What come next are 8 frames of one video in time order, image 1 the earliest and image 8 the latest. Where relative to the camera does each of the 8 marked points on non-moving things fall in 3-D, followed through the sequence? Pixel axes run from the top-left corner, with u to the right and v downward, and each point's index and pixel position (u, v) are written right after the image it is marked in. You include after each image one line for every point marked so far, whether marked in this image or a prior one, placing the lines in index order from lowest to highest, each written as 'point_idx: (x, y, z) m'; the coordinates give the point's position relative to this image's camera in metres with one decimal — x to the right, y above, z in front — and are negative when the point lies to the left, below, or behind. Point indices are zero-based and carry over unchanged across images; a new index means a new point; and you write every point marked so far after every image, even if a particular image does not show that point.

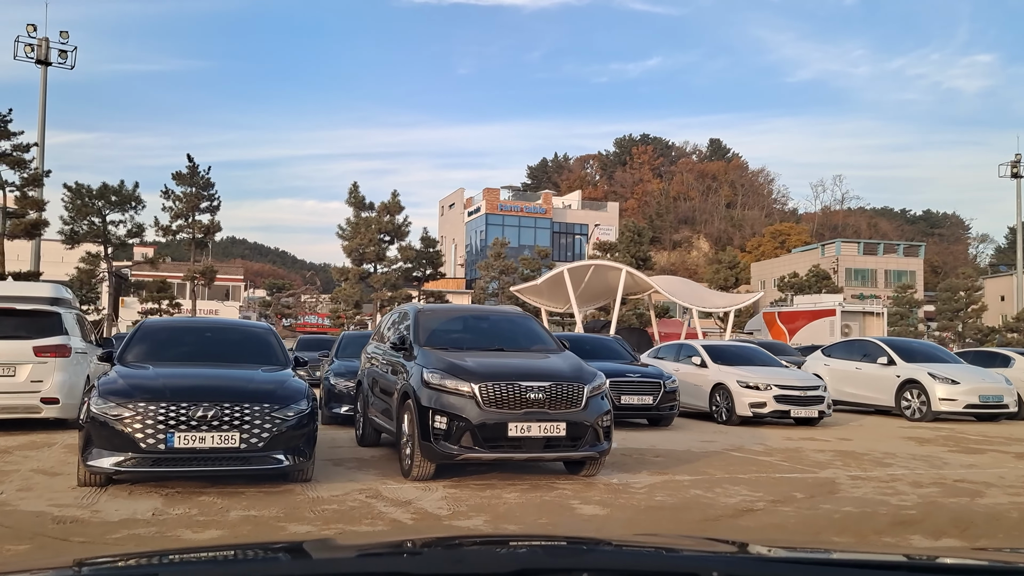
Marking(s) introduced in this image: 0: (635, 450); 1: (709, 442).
0: (+1.4, -1.8, +9.7) m
1: (+2.5, -2.0, +10.9) m
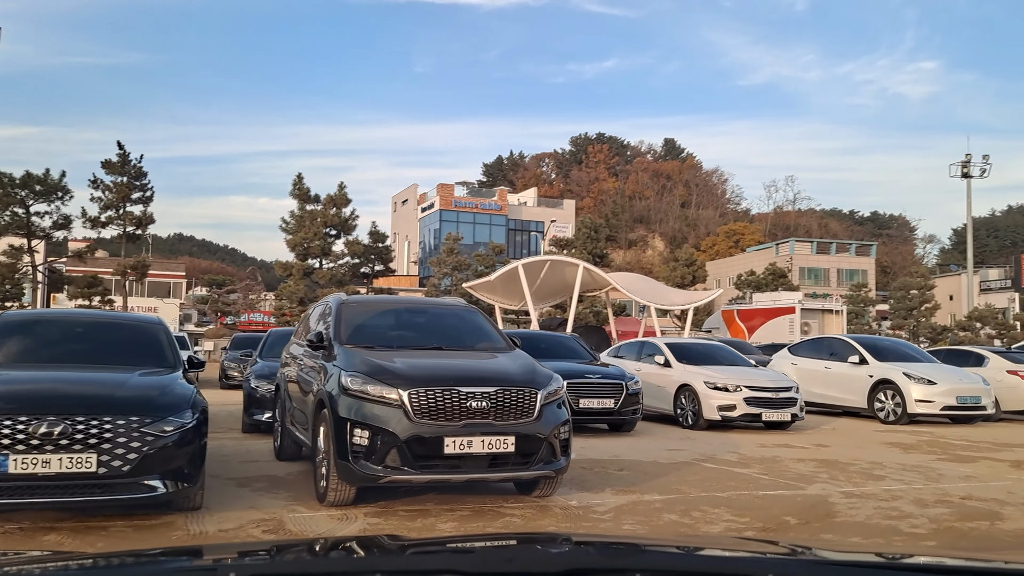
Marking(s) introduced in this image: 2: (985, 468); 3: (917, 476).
0: (+0.8, -1.7, +8.6) m
1: (+1.9, -1.9, +9.7) m
2: (+4.9, -1.9, +8.8) m
3: (+3.9, -1.8, +8.3) m
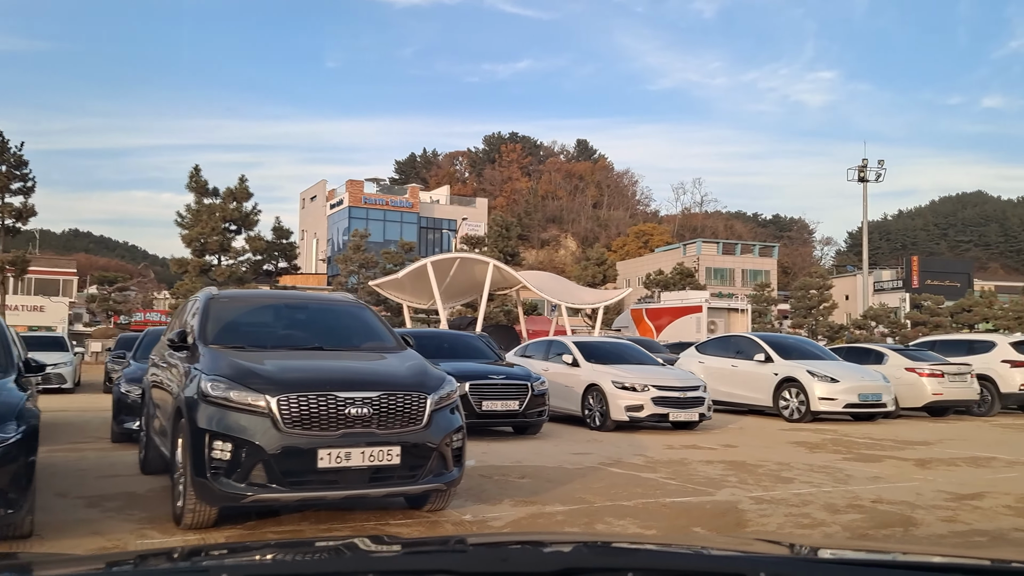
0: (-0.1, -1.7, +8.0) m
1: (+0.8, -1.8, +9.3) m
2: (+3.9, -1.9, +8.7) m
3: (+3.0, -1.8, +8.1) m
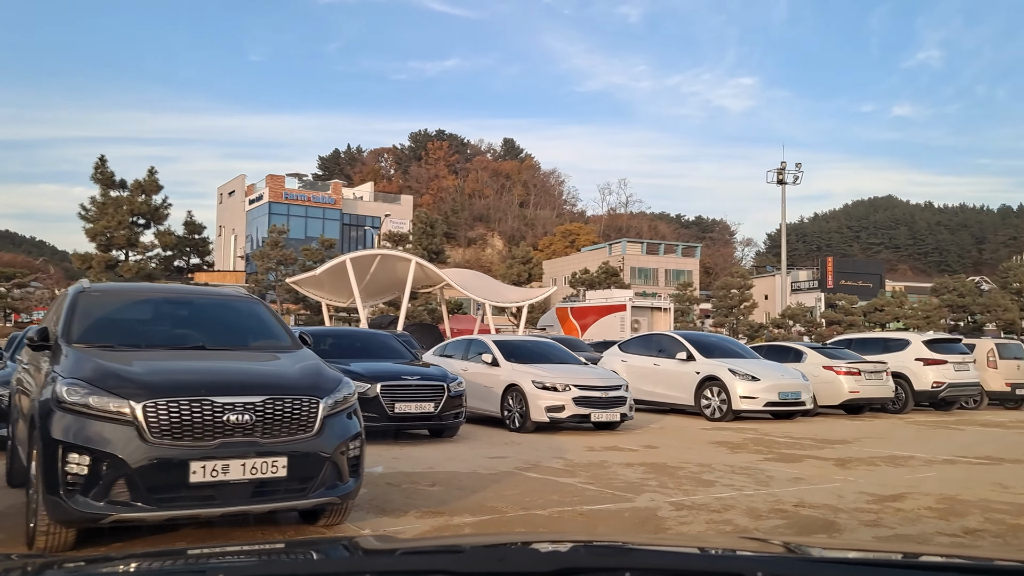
0: (-0.9, -1.7, +7.5) m
1: (-0.1, -1.8, +8.9) m
2: (+3.0, -1.8, +8.5) m
3: (+2.2, -1.8, +7.9) m
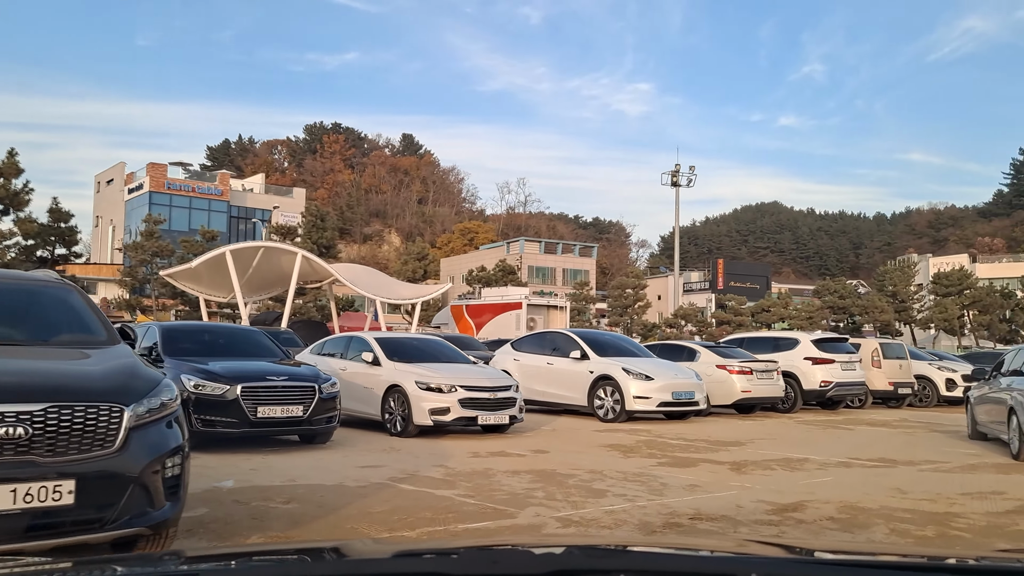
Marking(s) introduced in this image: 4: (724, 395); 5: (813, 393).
0: (-2.0, -1.6, +6.6) m
1: (-1.3, -1.7, +8.1) m
2: (+1.8, -1.8, +8.1) m
3: (+1.1, -1.7, +7.3) m
4: (+3.8, -1.9, +15.2) m
5: (+5.8, -2.0, +16.3) m
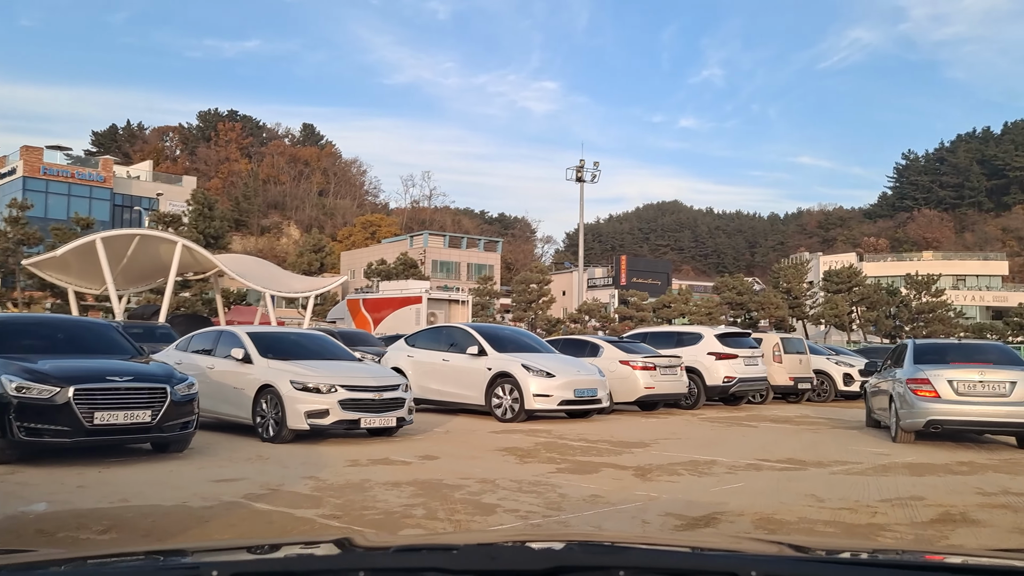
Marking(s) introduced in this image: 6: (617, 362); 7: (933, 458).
0: (-2.8, -1.5, +5.4) m
1: (-2.3, -1.6, +7.0) m
2: (+0.8, -1.7, +7.3) m
3: (+0.2, -1.6, +6.5) m
4: (+2.0, -1.8, +14.6) m
5: (+3.8, -1.9, +15.9) m
6: (+1.8, -1.3, +14.8) m
7: (+4.6, -1.9, +9.3) m
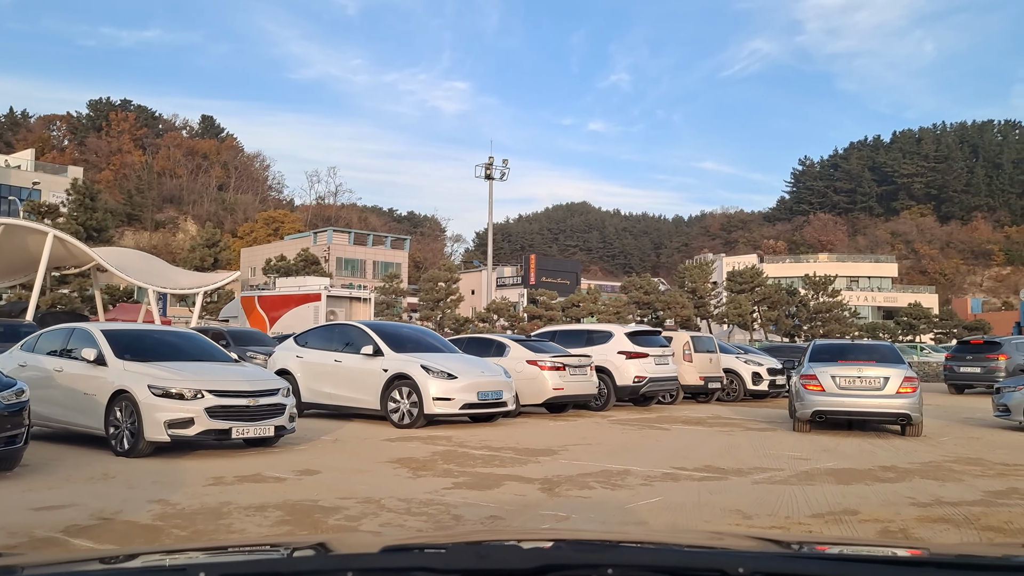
0: (-3.4, -1.4, +4.2) m
1: (-3.1, -1.5, +5.7) m
2: (0.0, -1.6, +6.4) m
3: (-0.6, -1.5, +5.5) m
4: (+0.4, -1.7, +13.8) m
5: (+2.1, -1.8, +15.3) m
6: (+0.2, -1.2, +13.9) m
7: (+3.6, -1.8, +8.9) m
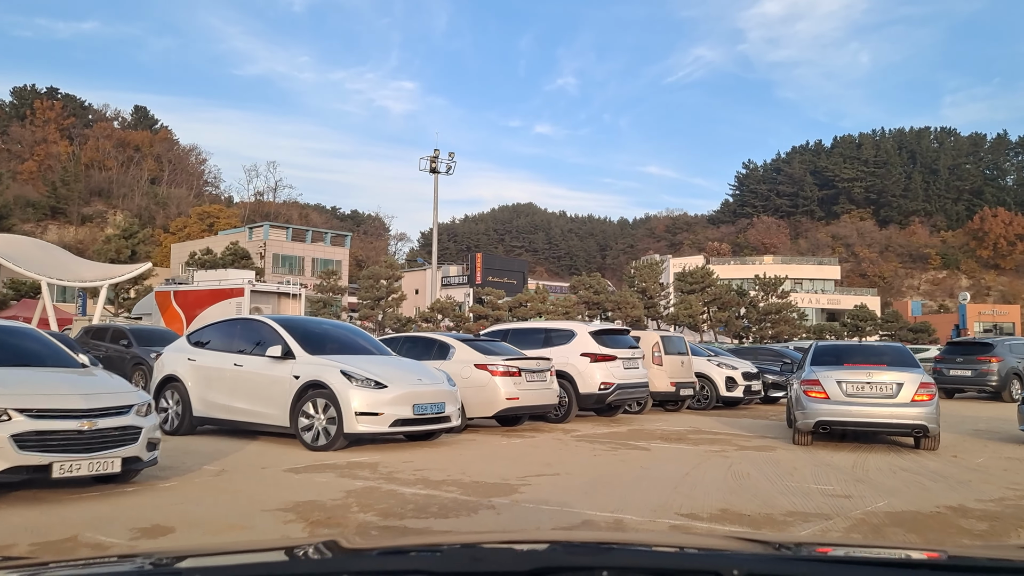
0: (-3.5, -1.2, +1.6) m
1: (-3.3, -1.3, +3.2) m
2: (-0.3, -1.4, +4.1) m
3: (-0.8, -1.4, +3.1) m
4: (-0.4, -1.6, +11.5) m
5: (+1.2, -1.7, +13.1) m
6: (-0.6, -1.1, +11.6) m
7: (+3.1, -1.7, +6.7) m
